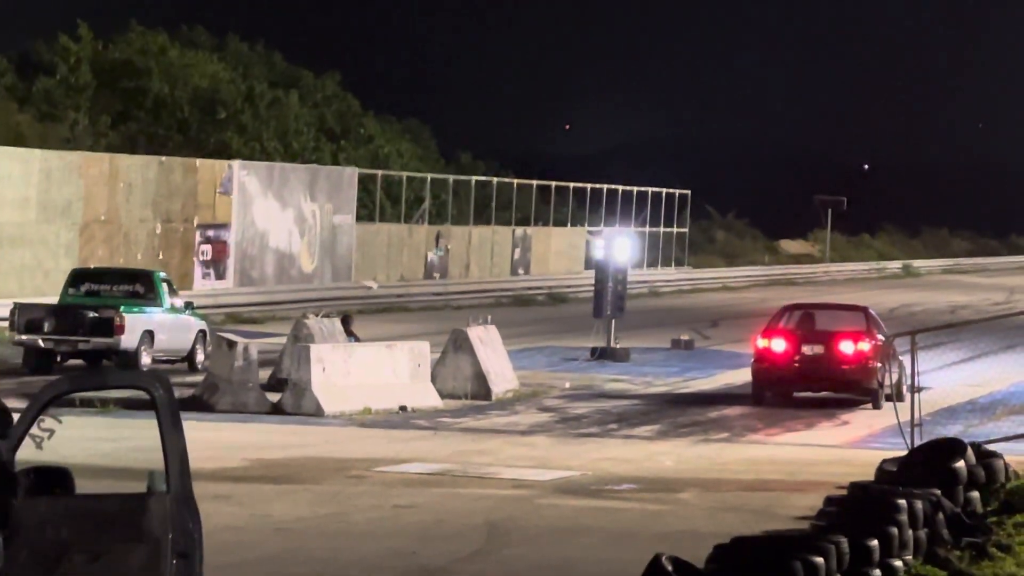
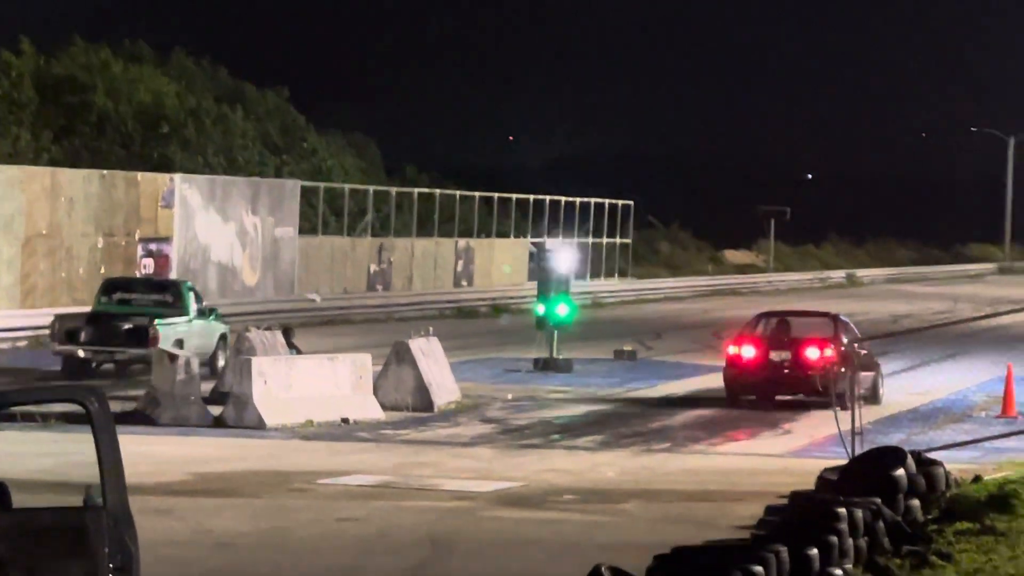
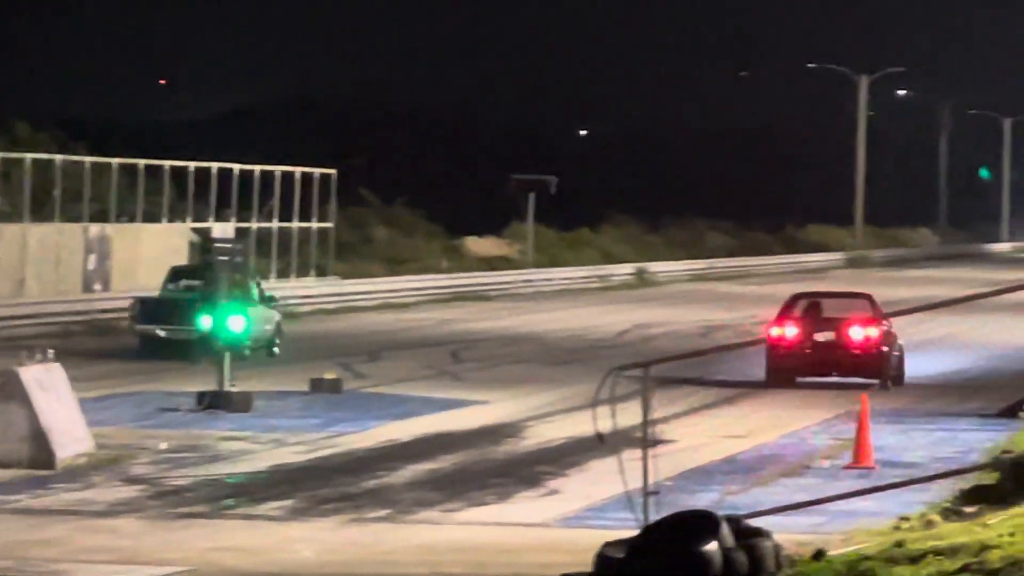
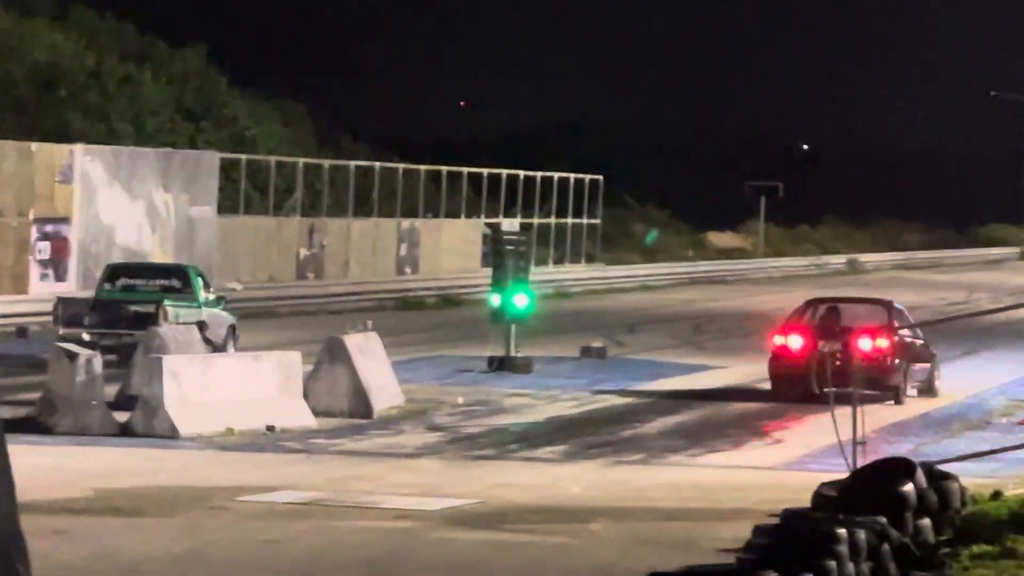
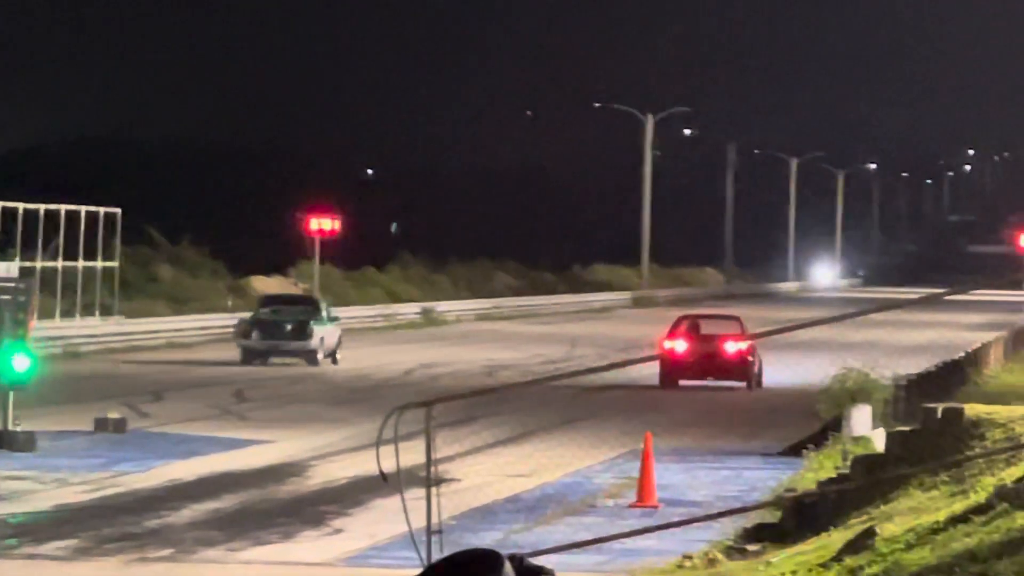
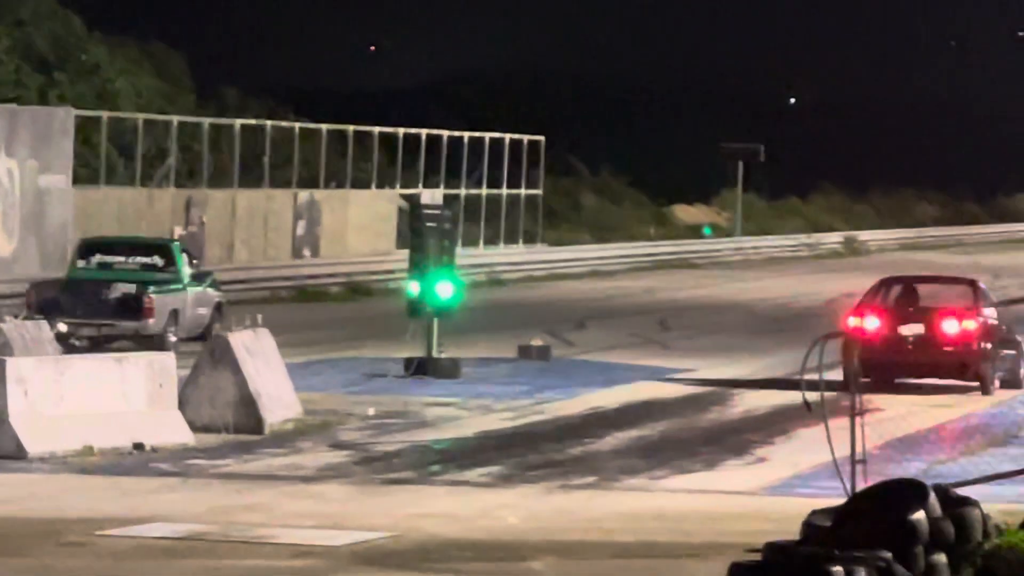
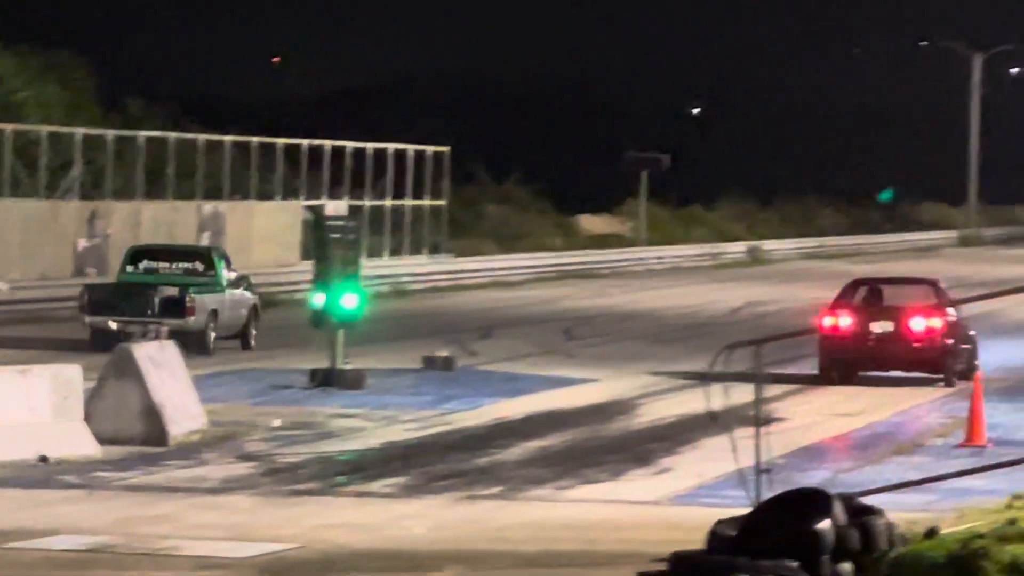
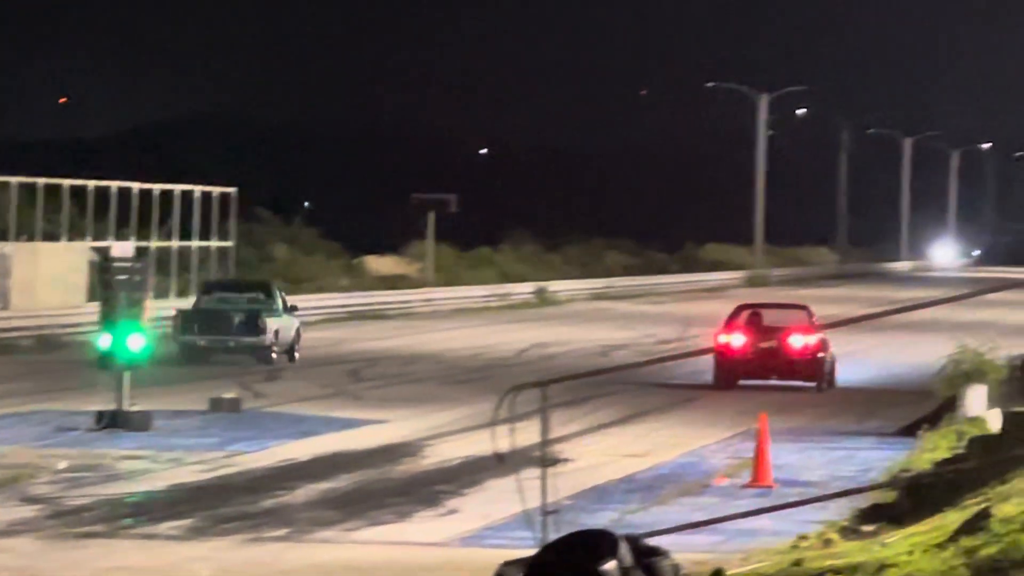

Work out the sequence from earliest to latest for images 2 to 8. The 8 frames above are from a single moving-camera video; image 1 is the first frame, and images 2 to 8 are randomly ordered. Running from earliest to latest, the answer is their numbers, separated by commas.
2, 4, 6, 7, 3, 8, 5
